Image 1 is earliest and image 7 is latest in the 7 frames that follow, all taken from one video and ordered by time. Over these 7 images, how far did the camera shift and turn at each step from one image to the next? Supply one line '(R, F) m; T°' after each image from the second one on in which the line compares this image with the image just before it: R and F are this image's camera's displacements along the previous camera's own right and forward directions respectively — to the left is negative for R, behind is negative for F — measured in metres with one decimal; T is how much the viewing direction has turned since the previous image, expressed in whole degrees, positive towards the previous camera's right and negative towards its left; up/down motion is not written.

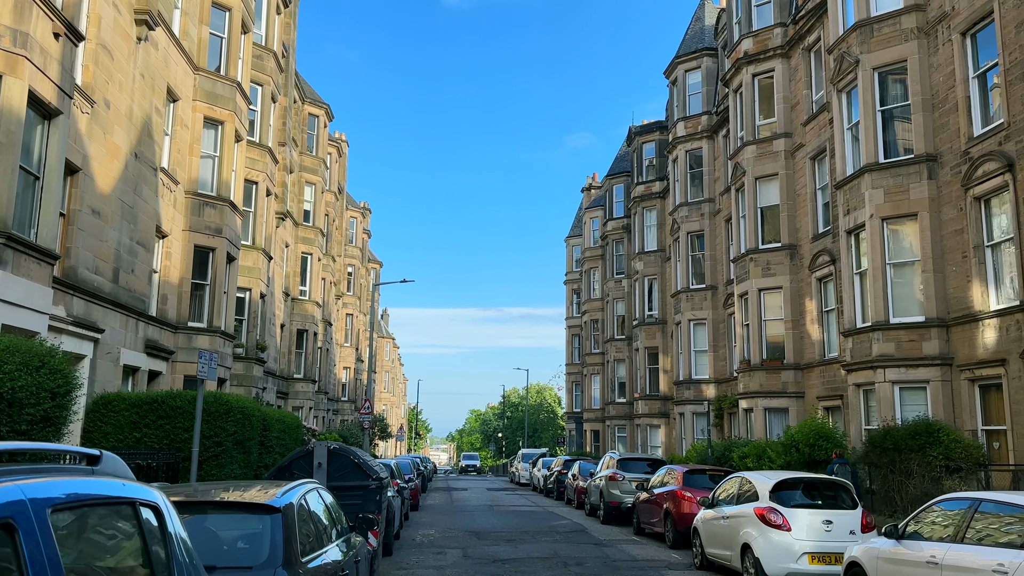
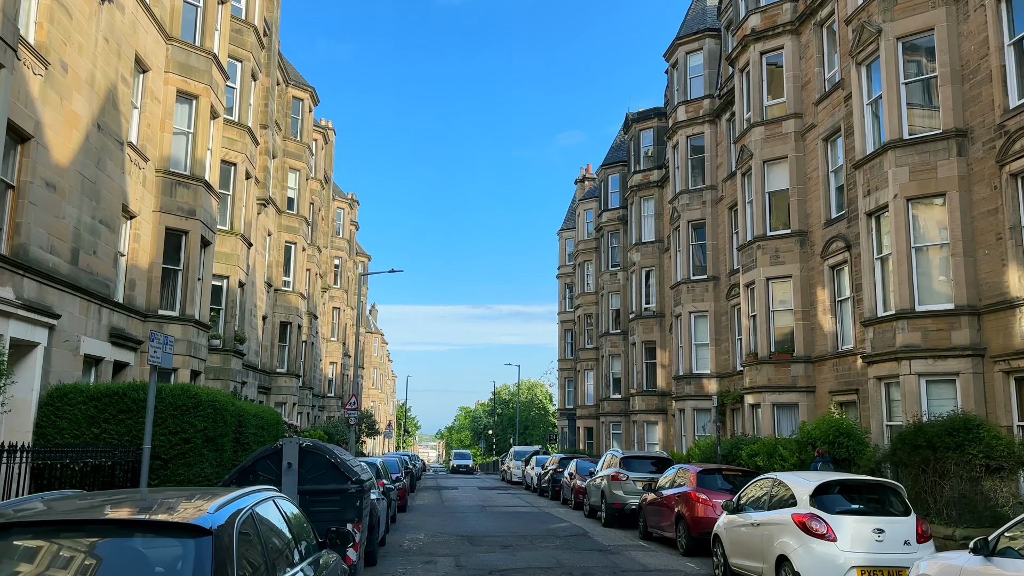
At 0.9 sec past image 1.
(-0.1, +1.3) m; +1°
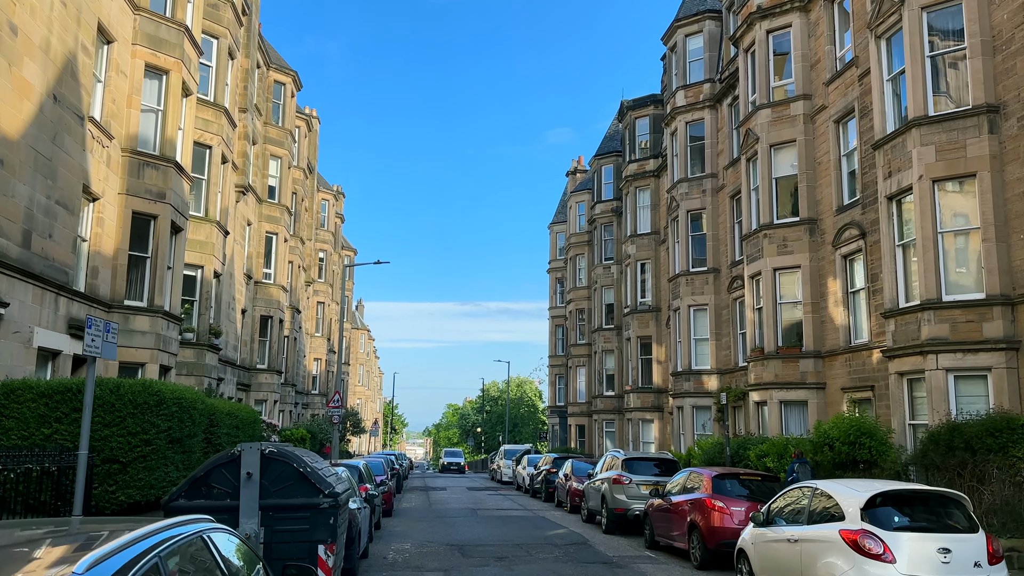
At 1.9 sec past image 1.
(-0.1, +1.2) m; +1°
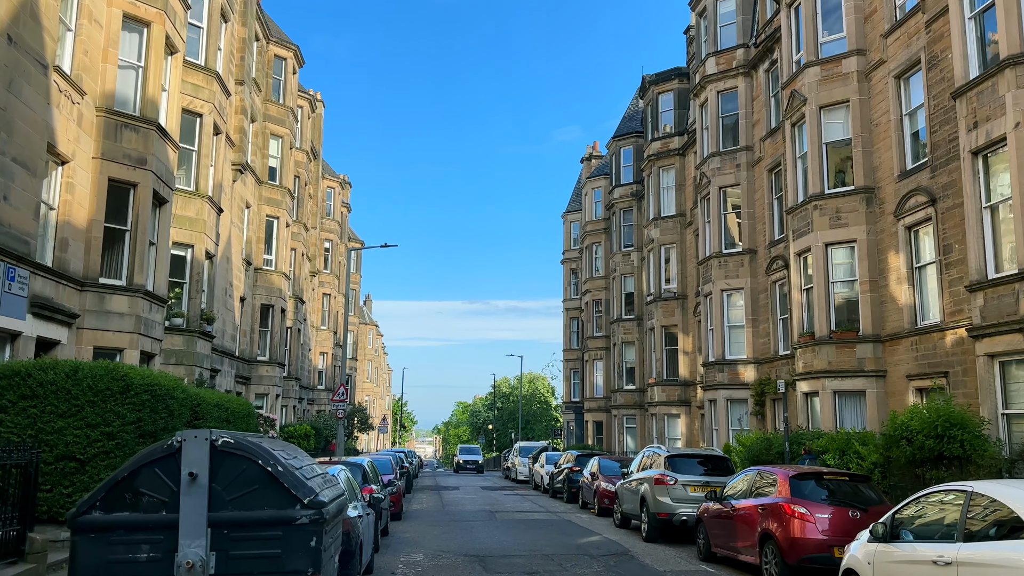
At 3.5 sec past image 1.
(-0.3, +2.0) m; -1°
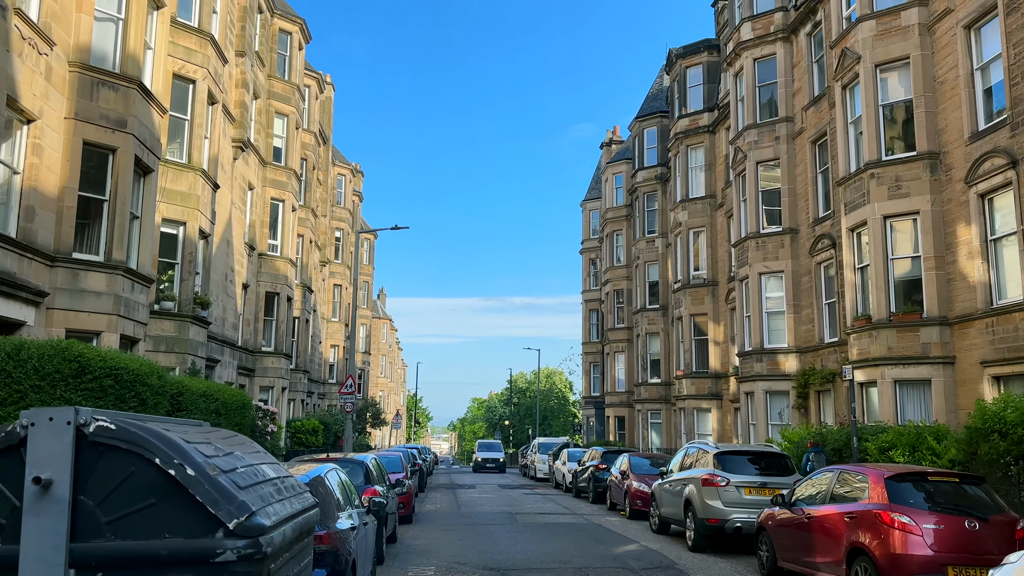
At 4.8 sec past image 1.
(-0.1, +1.8) m; -1°
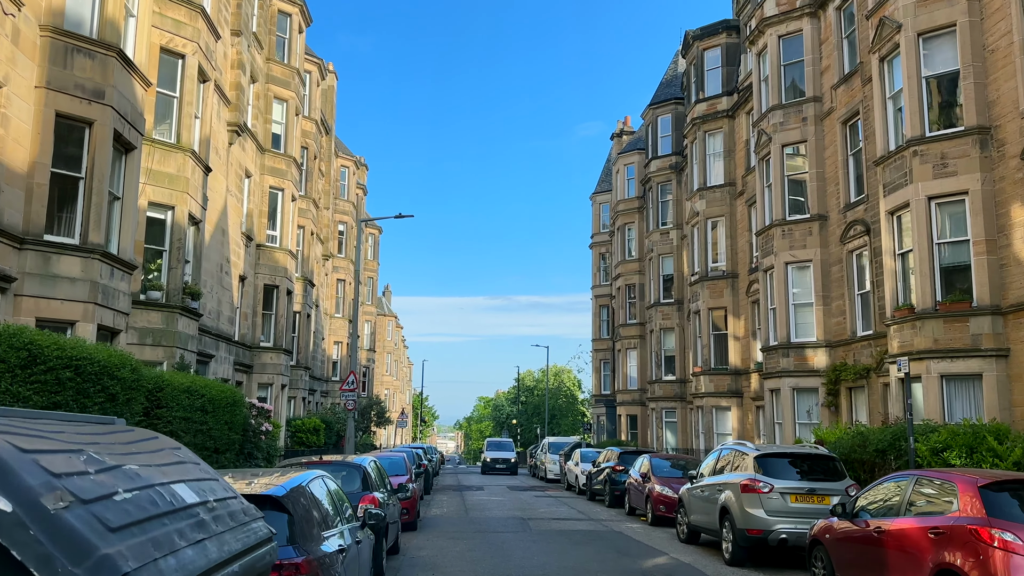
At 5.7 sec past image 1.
(-0.1, +1.3) m; 0°
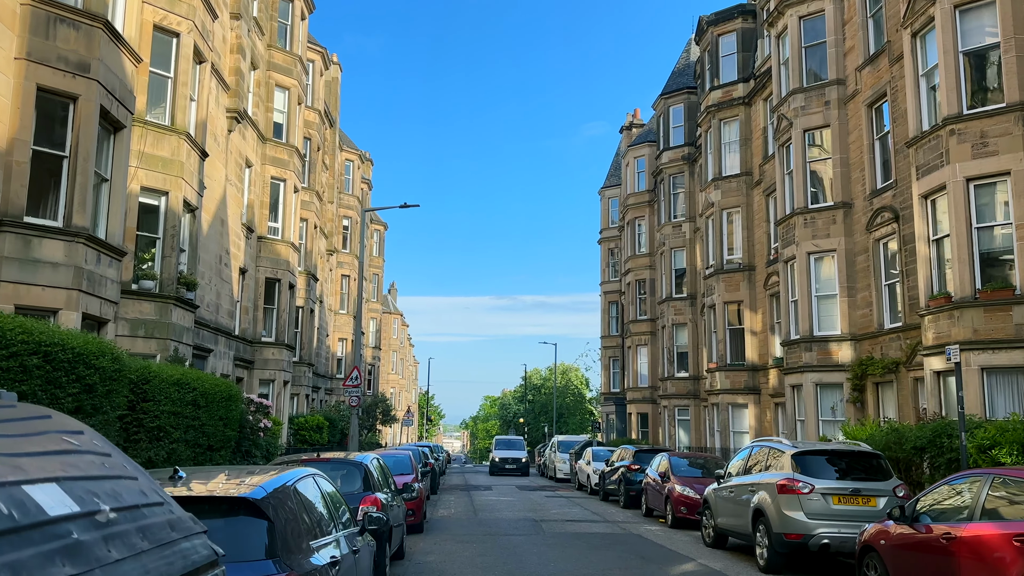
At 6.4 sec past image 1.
(-0.1, +0.9) m; 0°
